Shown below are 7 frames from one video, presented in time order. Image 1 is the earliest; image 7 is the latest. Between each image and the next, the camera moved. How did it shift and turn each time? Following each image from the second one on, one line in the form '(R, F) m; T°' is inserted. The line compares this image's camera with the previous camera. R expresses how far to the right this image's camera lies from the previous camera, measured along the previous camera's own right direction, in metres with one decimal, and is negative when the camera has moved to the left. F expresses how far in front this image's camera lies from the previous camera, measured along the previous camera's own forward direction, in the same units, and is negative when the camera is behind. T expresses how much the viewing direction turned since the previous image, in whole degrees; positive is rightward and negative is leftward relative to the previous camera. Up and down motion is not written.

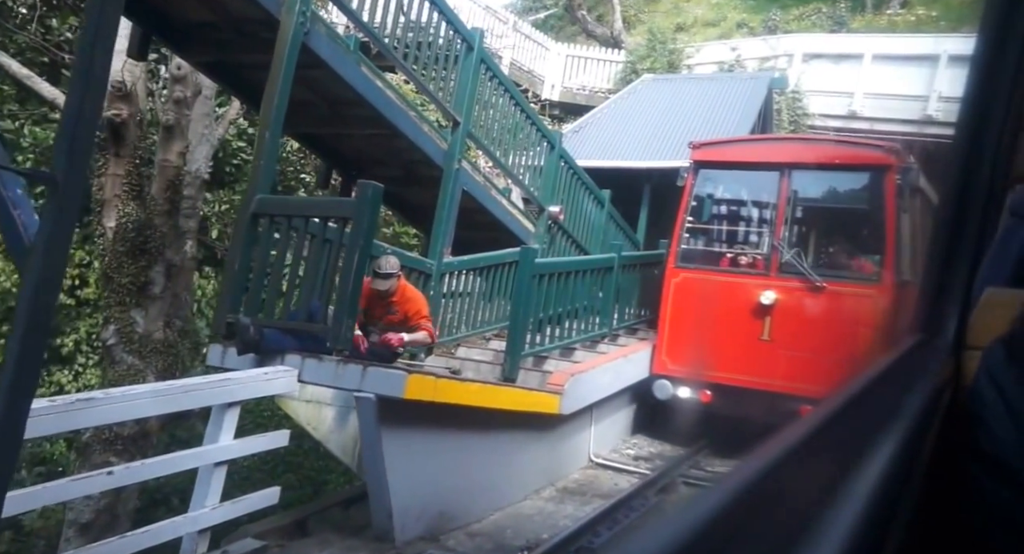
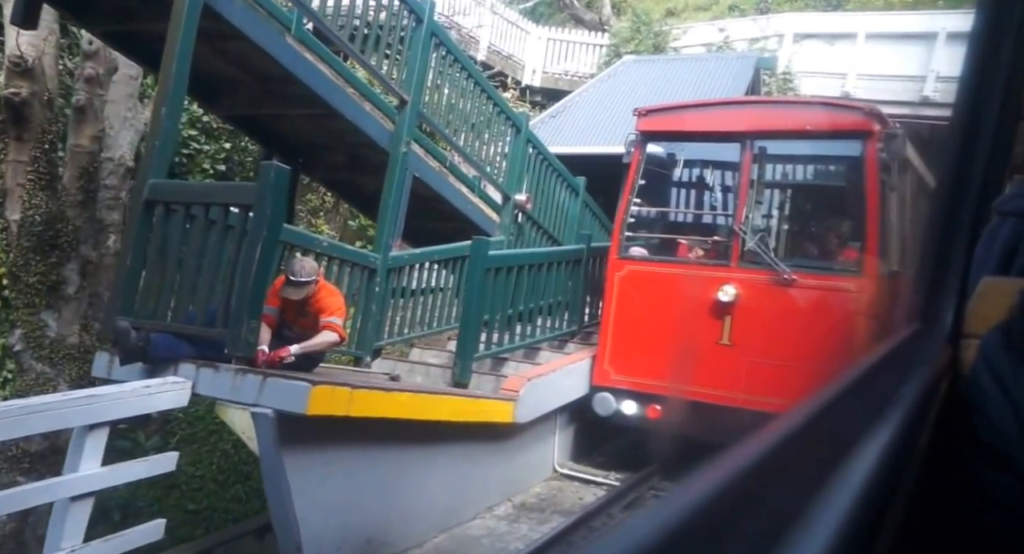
(+0.3, +0.6) m; 0°
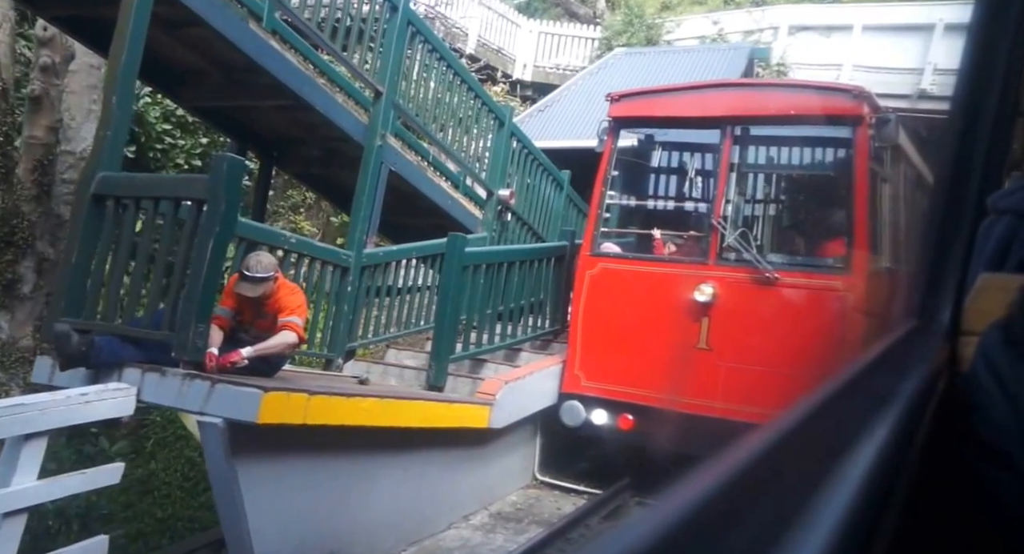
(+0.1, +0.3) m; 0°
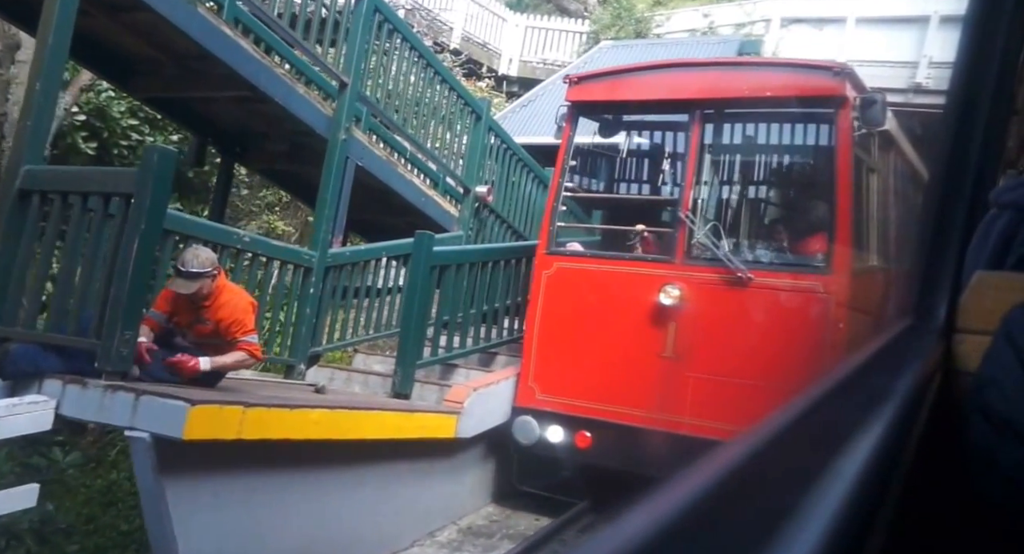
(+0.2, +0.3) m; 0°
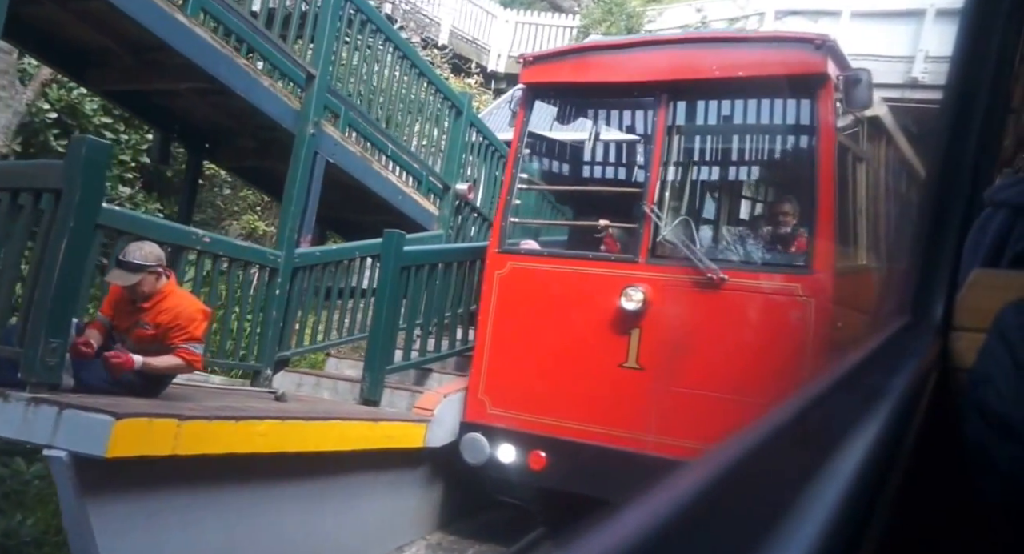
(+0.1, +0.3) m; 0°
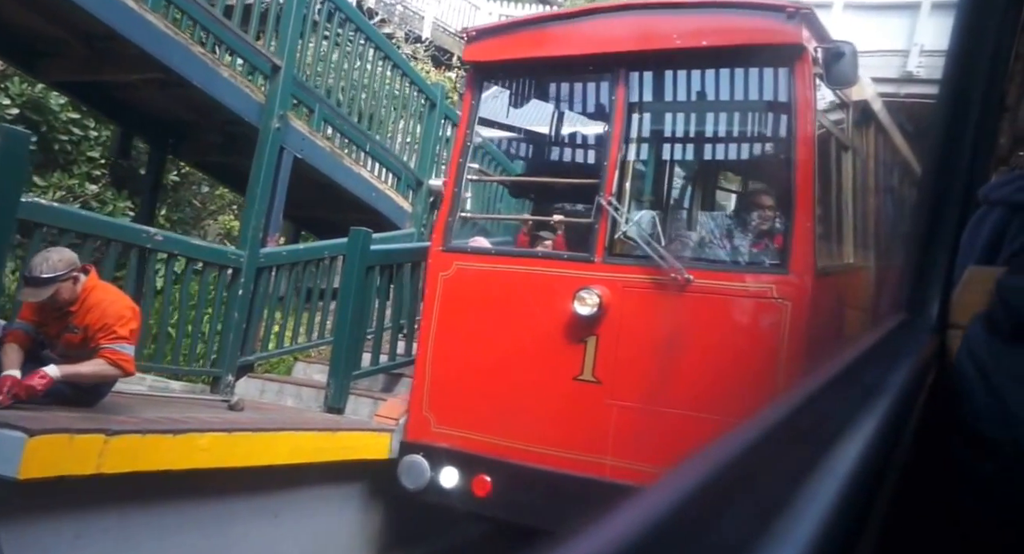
(+0.1, +0.2) m; 0°
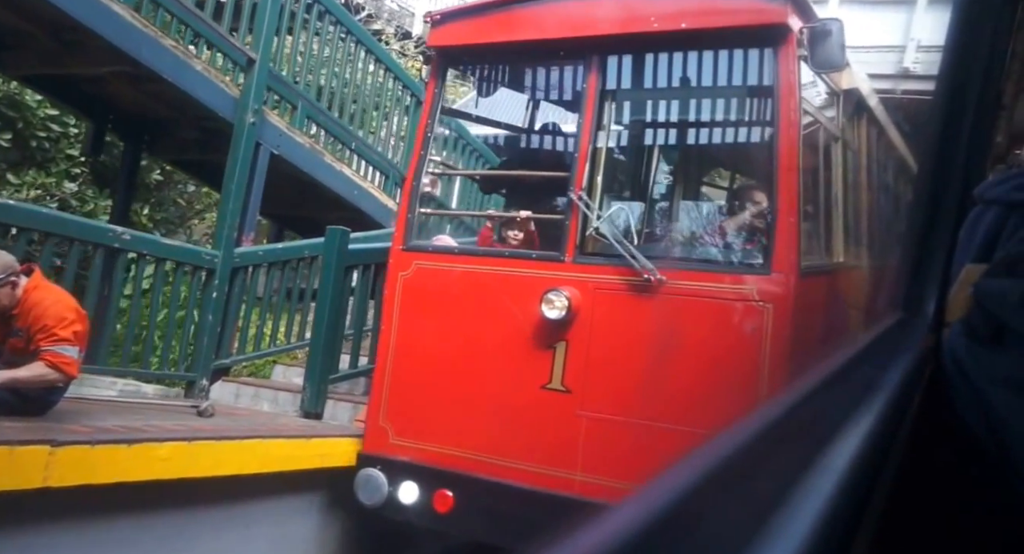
(+0.1, +0.2) m; 0°
